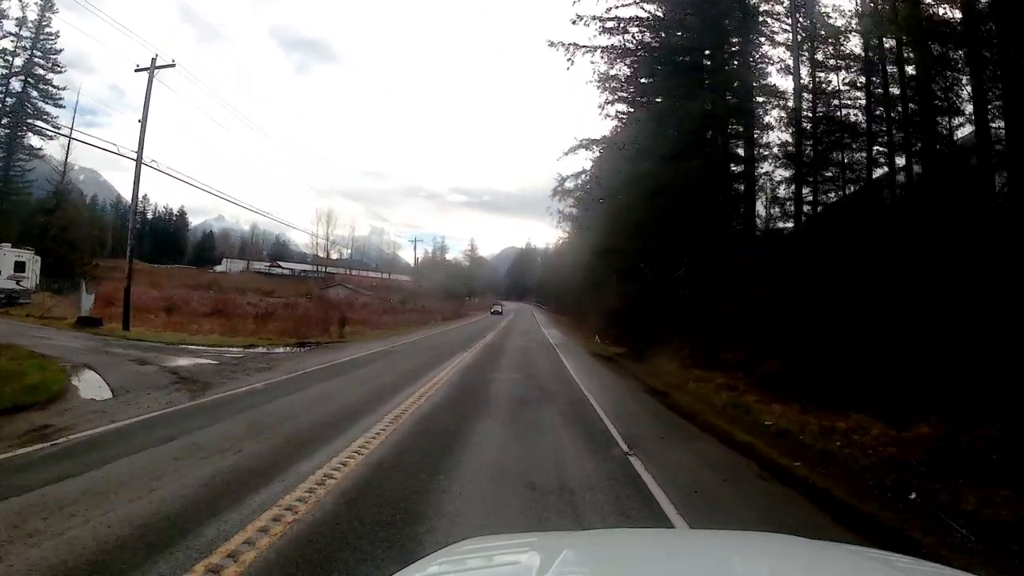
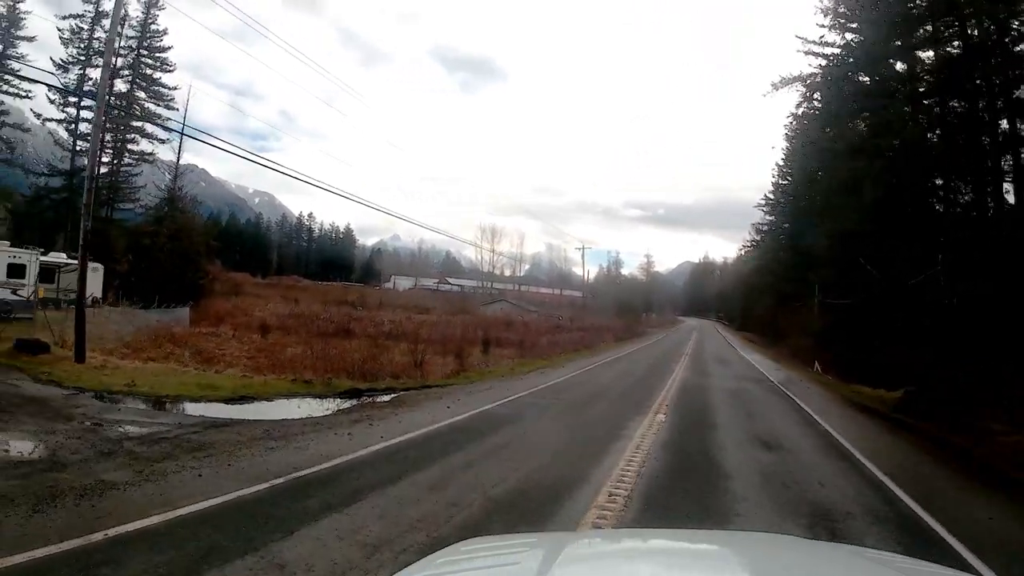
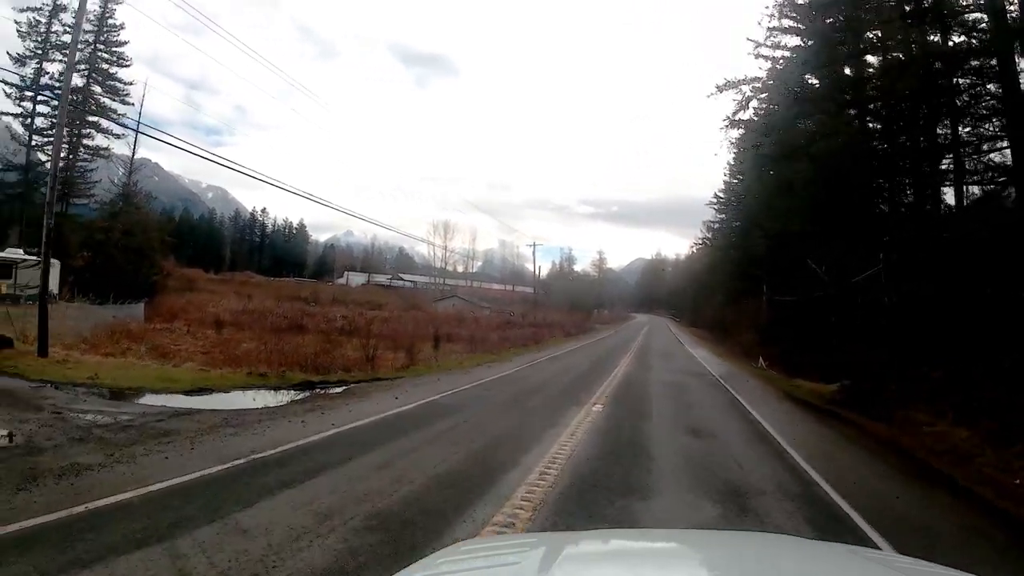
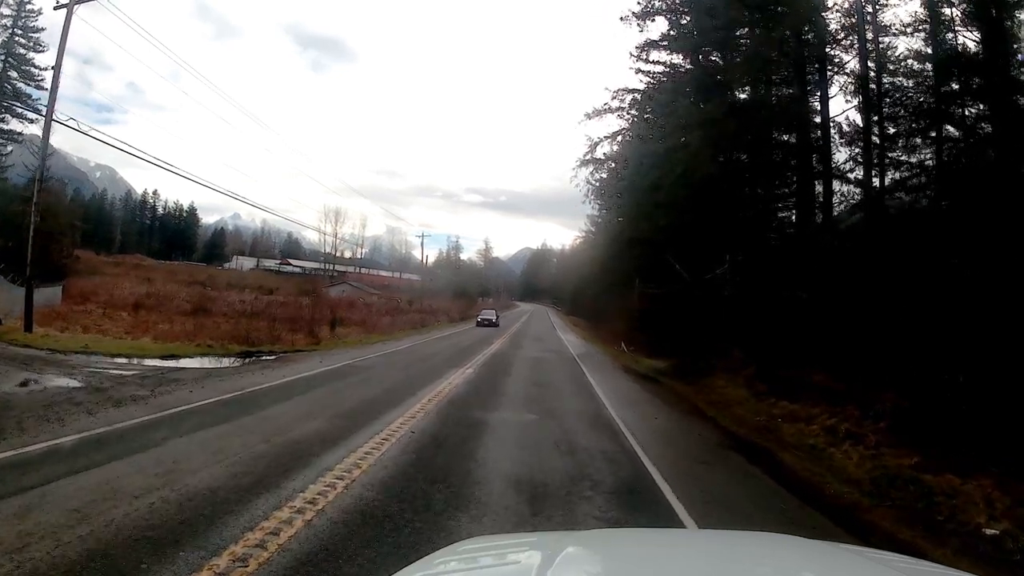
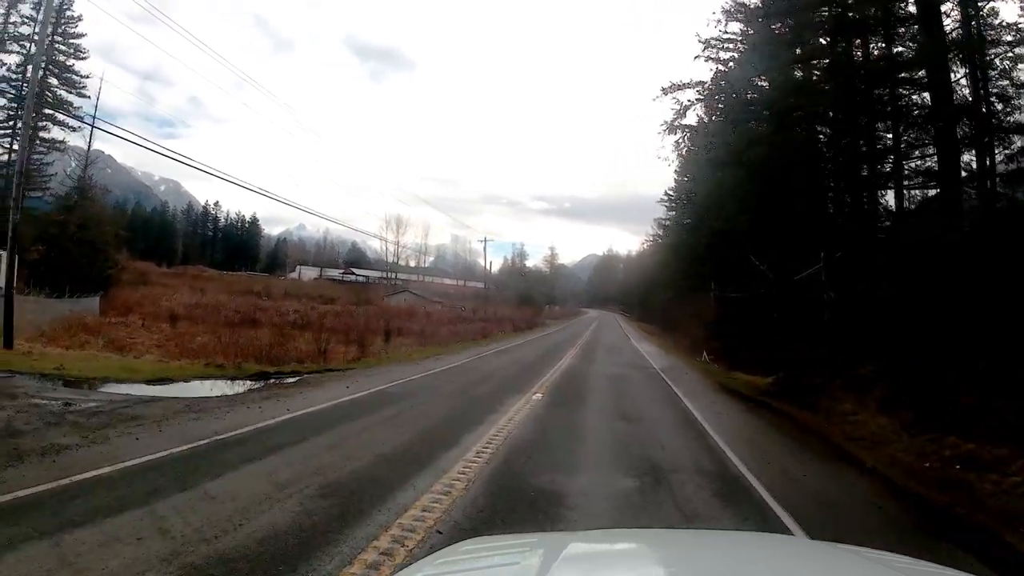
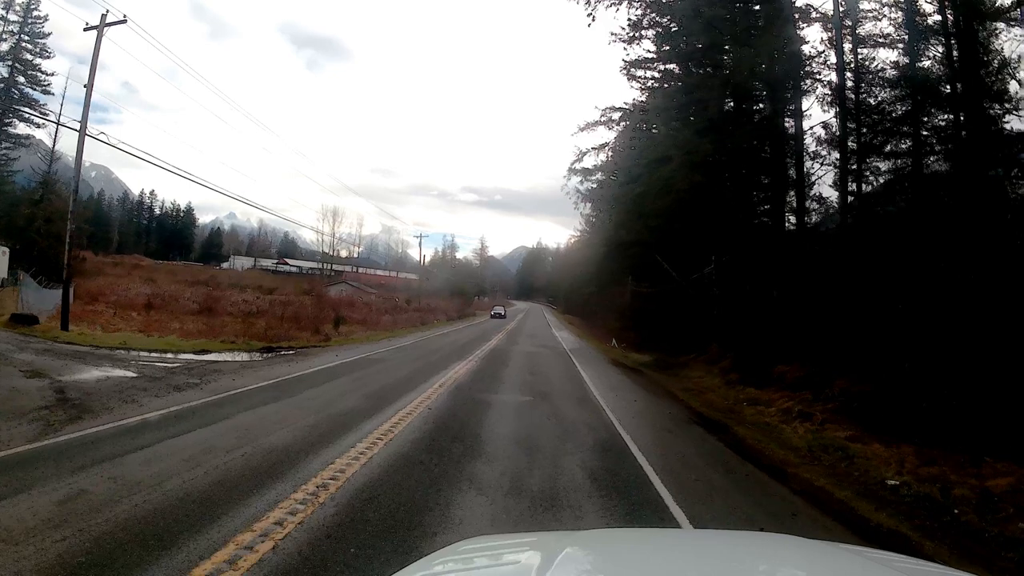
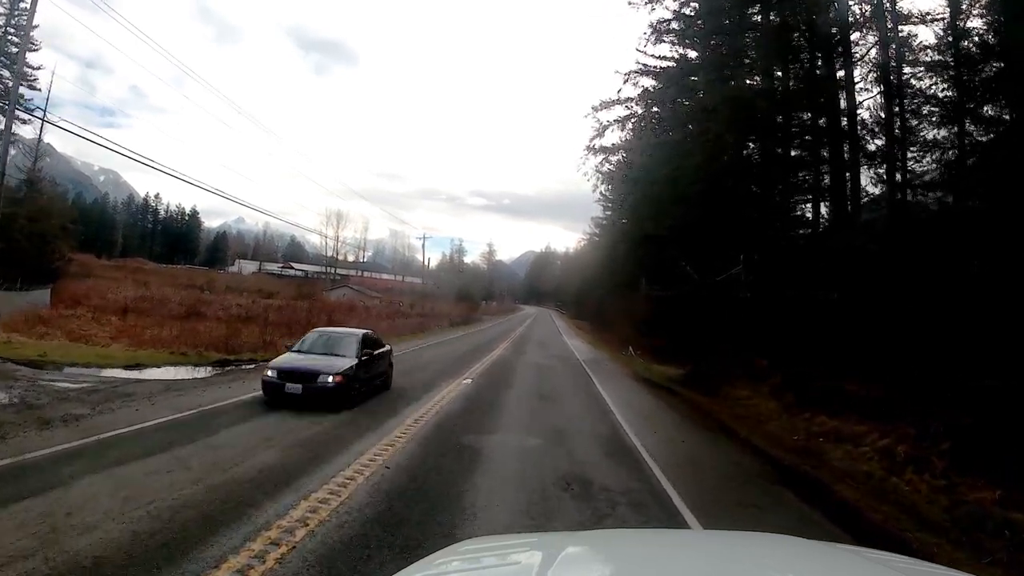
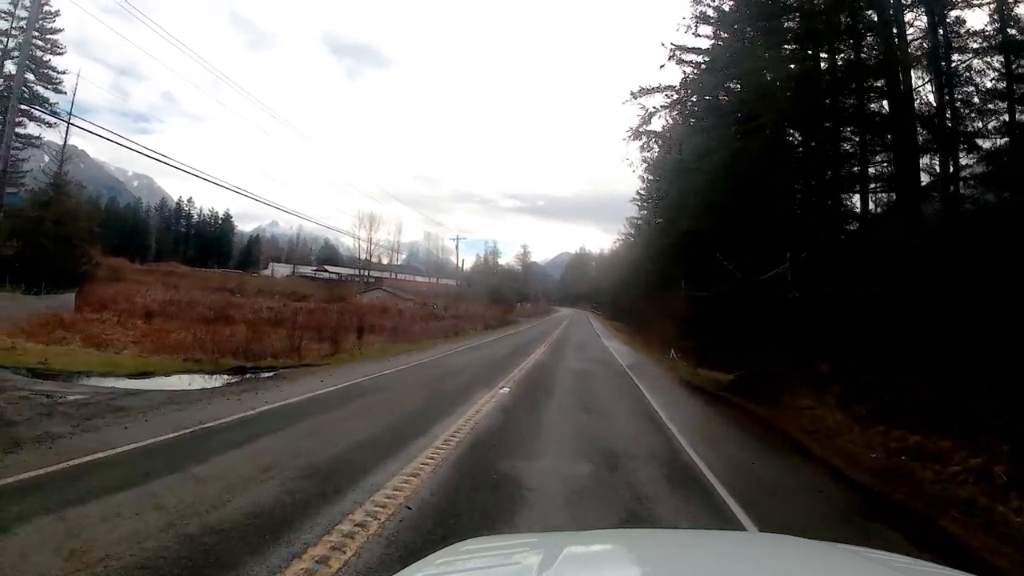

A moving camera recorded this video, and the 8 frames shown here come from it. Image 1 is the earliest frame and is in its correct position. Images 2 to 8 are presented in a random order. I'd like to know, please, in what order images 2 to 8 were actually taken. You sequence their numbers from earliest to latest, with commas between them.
6, 4, 7, 8, 5, 3, 2
